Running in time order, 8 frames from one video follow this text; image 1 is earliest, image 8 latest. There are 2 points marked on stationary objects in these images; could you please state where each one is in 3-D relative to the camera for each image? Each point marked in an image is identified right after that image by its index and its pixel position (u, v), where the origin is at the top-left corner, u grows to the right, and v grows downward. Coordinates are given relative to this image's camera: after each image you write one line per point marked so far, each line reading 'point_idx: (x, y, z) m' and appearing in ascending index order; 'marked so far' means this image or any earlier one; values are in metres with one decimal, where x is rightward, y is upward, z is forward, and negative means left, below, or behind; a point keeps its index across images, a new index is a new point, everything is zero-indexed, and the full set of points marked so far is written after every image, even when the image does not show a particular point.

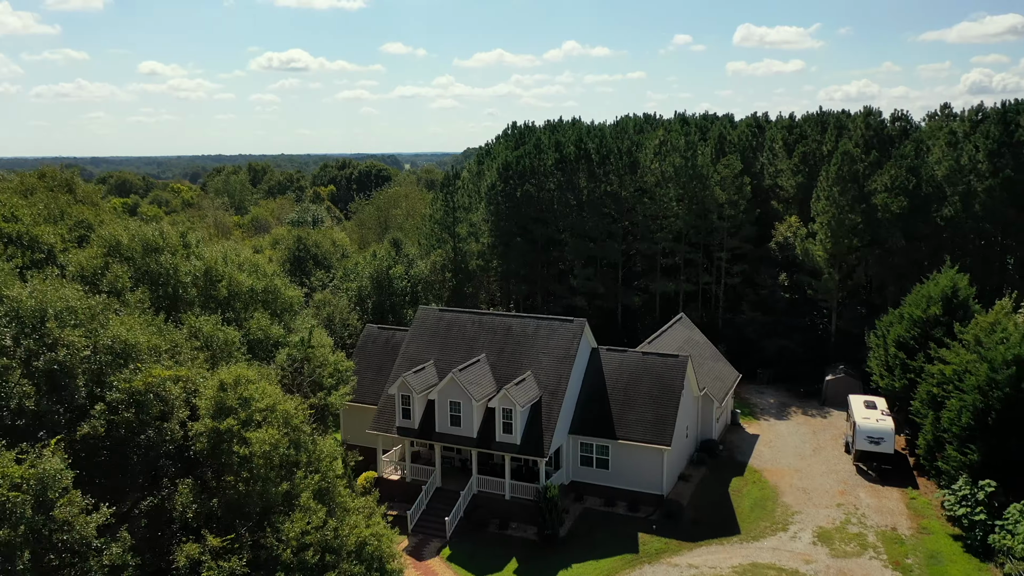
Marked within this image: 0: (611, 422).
0: (+2.1, -2.7, +16.5) m
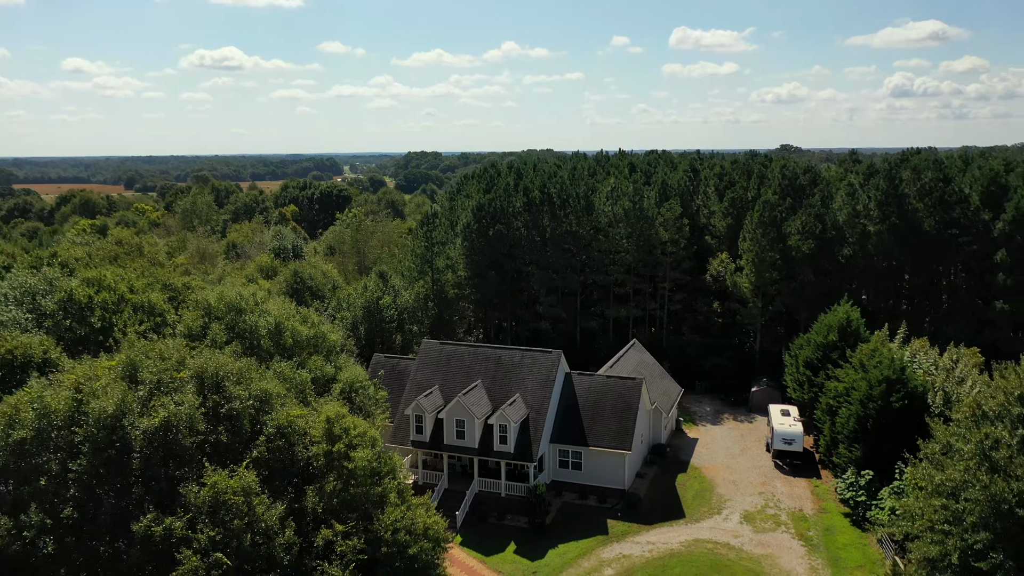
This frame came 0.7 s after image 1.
0: (+1.9, -3.7, +20.7) m
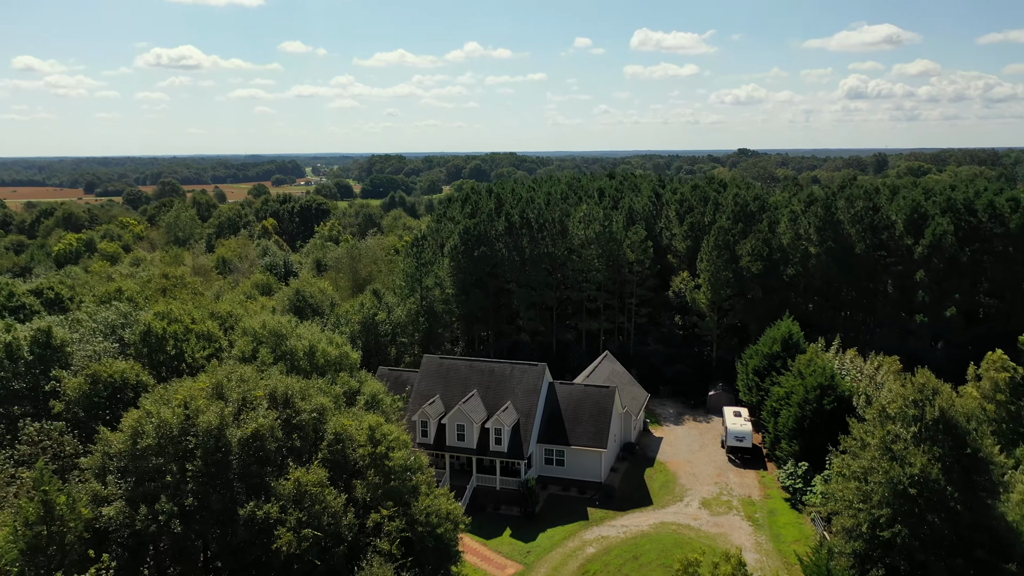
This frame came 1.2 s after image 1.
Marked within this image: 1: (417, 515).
0: (+1.6, -4.3, +24.1) m
1: (-1.8, -4.4, +15.4) m
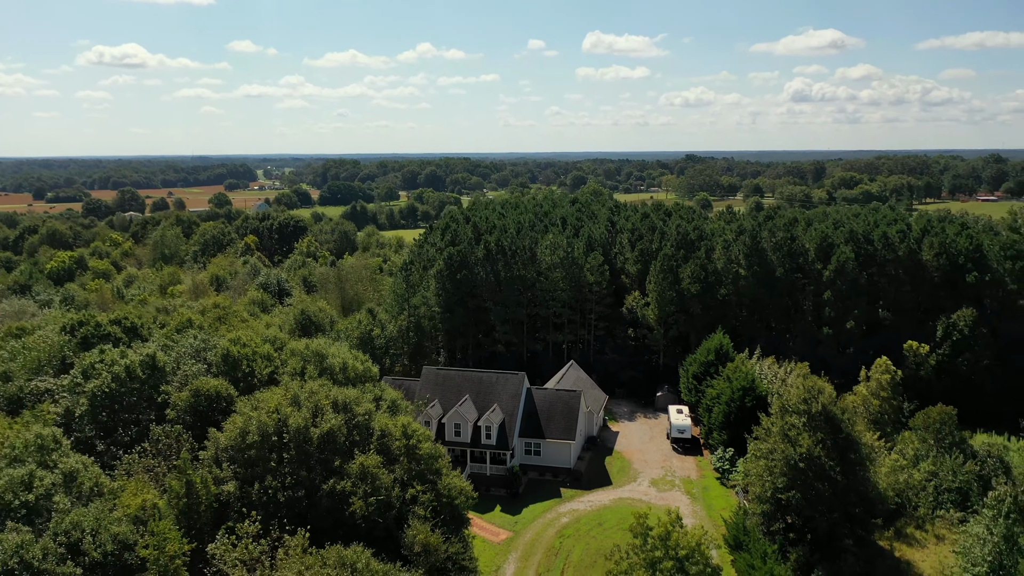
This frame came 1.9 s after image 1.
0: (+1.1, -5.2, +29.8) m
1: (-1.9, -5.2, +20.9) m
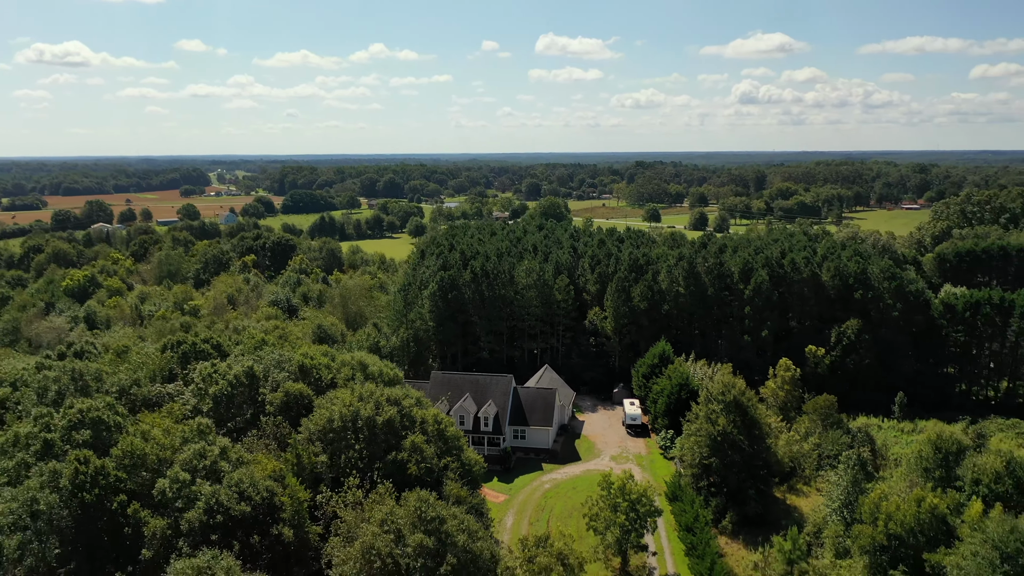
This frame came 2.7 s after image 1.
0: (+0.7, -6.2, +38.3) m
1: (-1.8, -6.3, +29.2) m
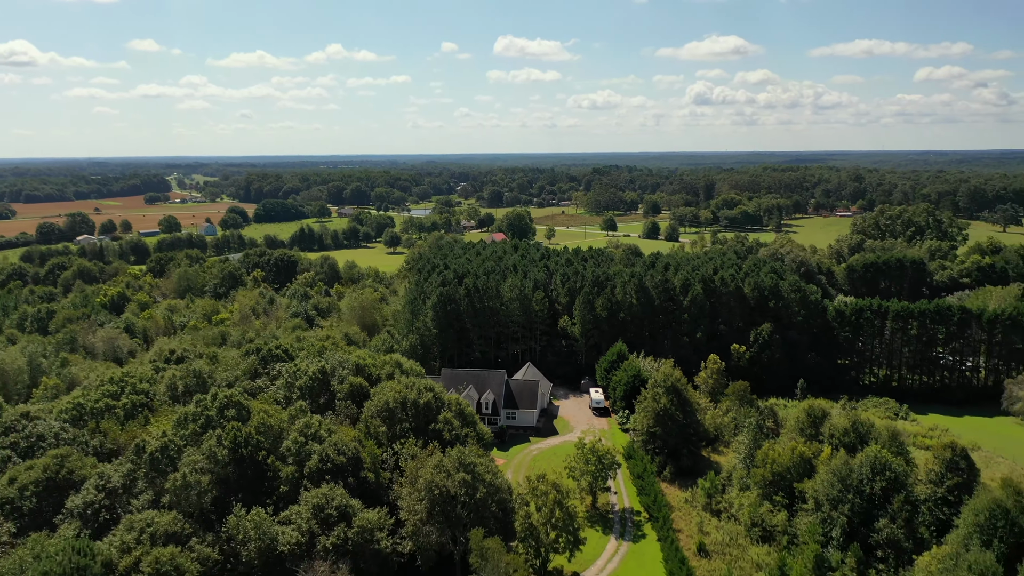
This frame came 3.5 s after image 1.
0: (+0.3, -7.1, +49.8) m
1: (-1.7, -7.2, +40.6) m
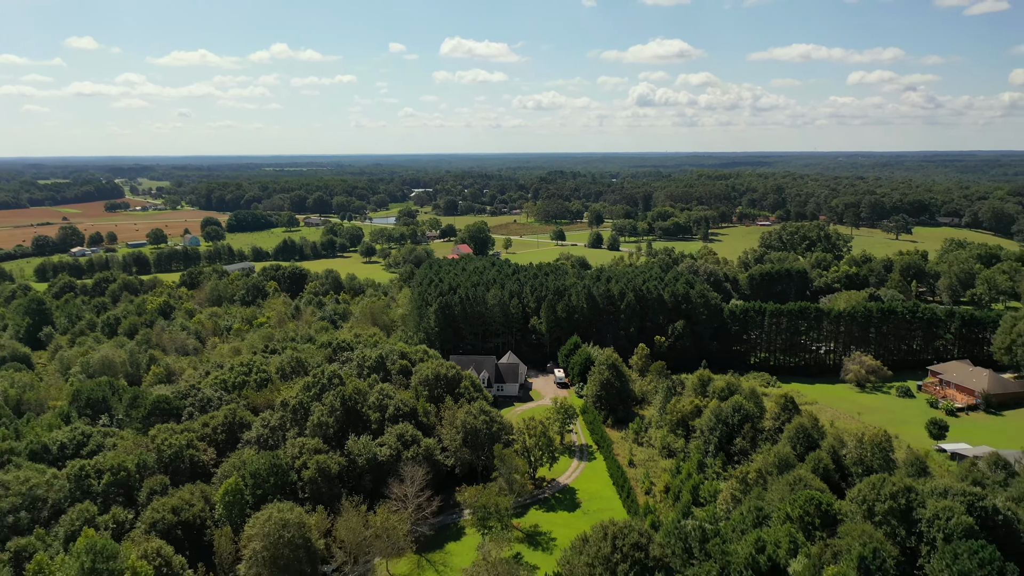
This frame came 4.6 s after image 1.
0: (-0.7, -8.0, +70.1) m
1: (-2.1, -8.1, +60.8) m
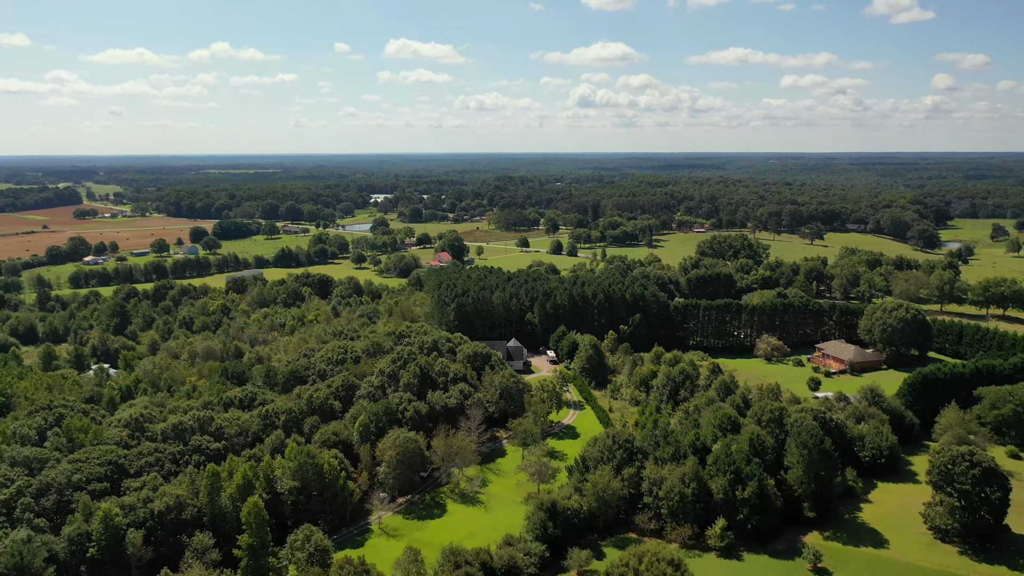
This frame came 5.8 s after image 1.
0: (+0.1, -8.4, +95.8) m
1: (-0.6, -8.5, +86.5) m
